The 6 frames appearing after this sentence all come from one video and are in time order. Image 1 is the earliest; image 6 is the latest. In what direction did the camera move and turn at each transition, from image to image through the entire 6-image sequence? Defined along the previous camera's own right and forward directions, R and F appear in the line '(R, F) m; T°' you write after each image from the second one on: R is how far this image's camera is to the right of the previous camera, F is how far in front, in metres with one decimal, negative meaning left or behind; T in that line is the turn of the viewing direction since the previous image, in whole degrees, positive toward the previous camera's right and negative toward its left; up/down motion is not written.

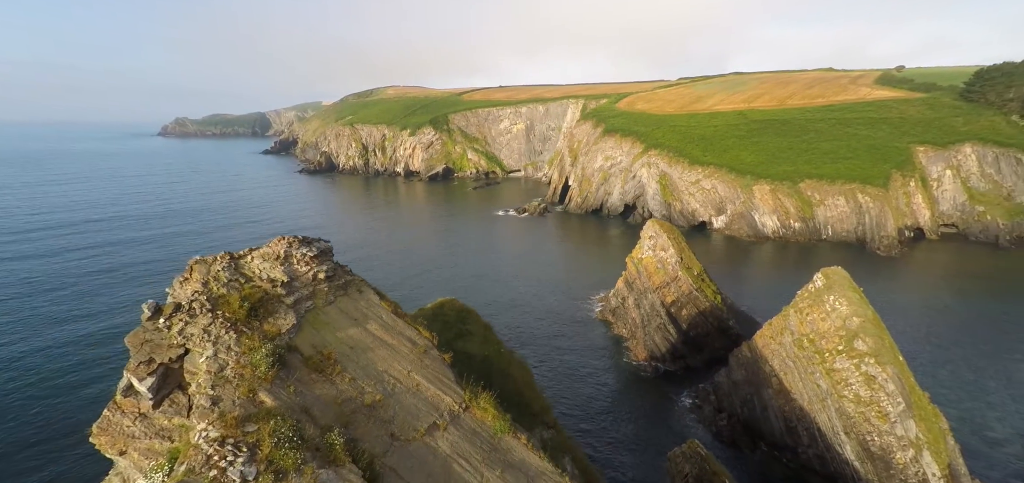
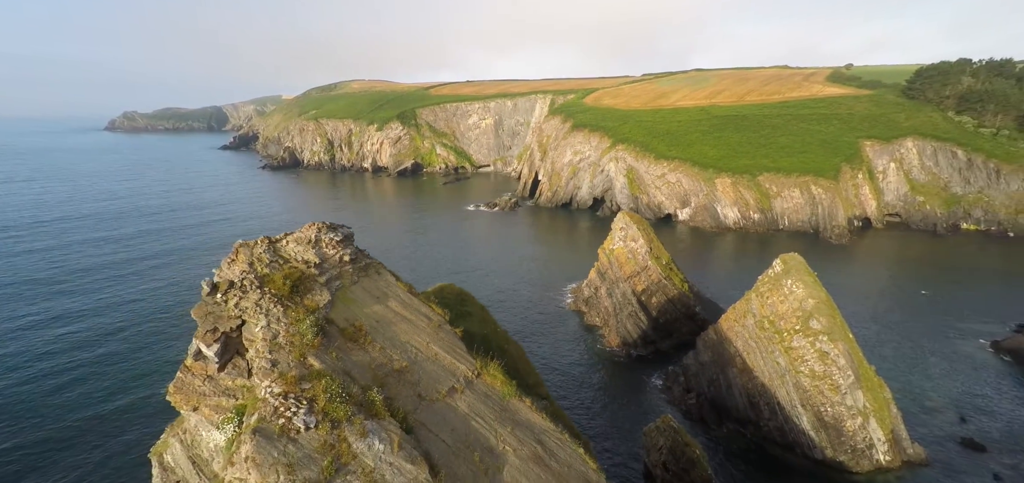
(-0.6, -0.8) m; +4°
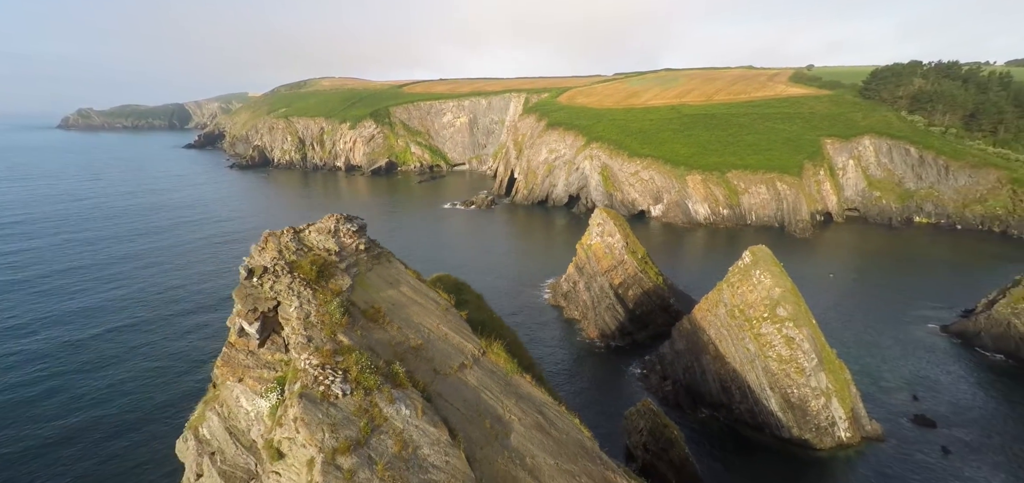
(-0.5, -0.7) m; +3°
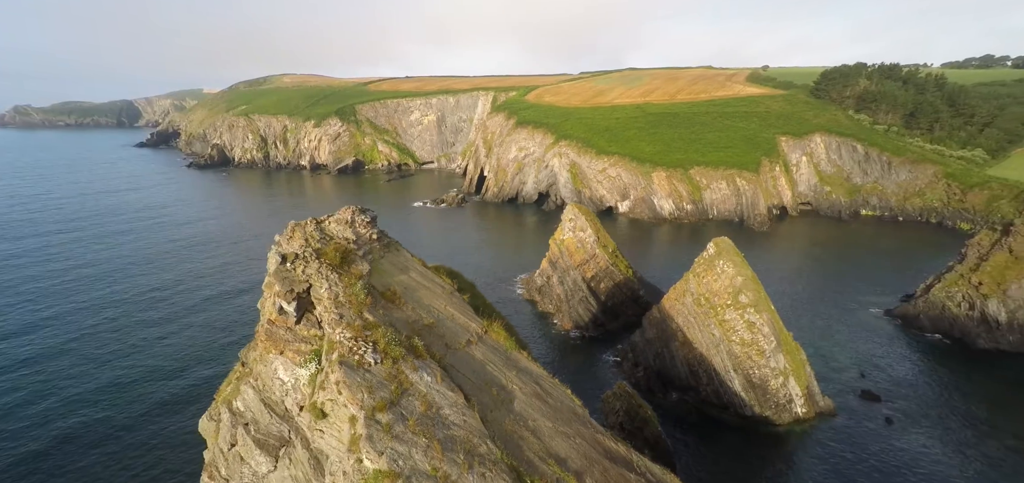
(-0.6, -0.8) m; +4°
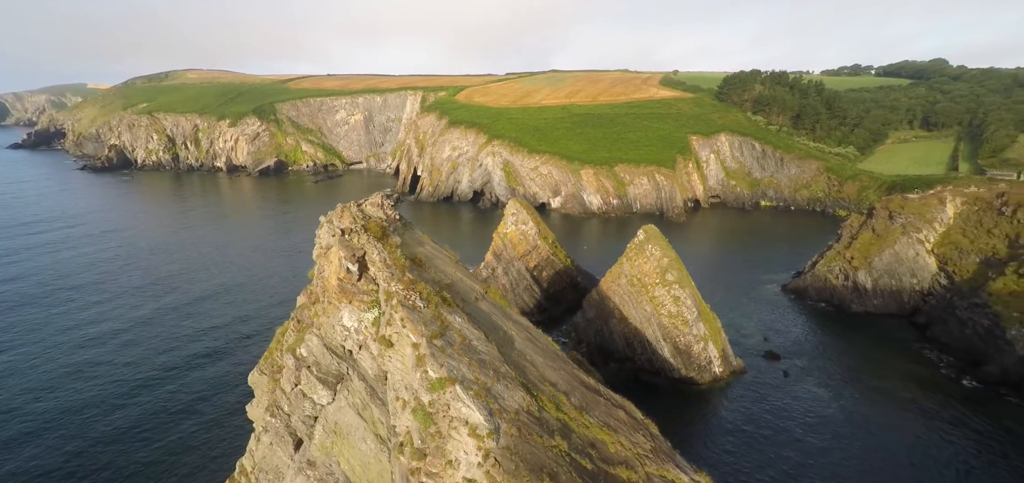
(-1.5, -2.2) m; +9°
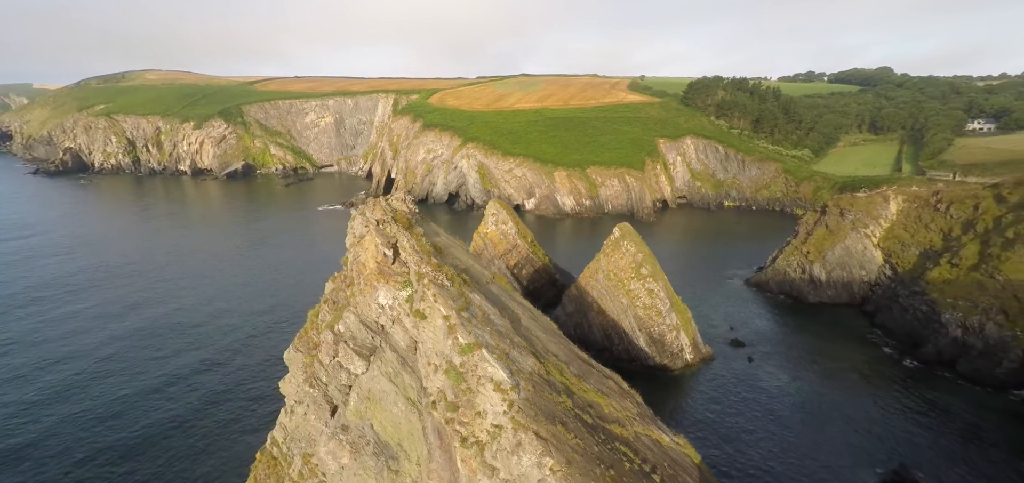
(-0.9, -1.5) m; +4°
